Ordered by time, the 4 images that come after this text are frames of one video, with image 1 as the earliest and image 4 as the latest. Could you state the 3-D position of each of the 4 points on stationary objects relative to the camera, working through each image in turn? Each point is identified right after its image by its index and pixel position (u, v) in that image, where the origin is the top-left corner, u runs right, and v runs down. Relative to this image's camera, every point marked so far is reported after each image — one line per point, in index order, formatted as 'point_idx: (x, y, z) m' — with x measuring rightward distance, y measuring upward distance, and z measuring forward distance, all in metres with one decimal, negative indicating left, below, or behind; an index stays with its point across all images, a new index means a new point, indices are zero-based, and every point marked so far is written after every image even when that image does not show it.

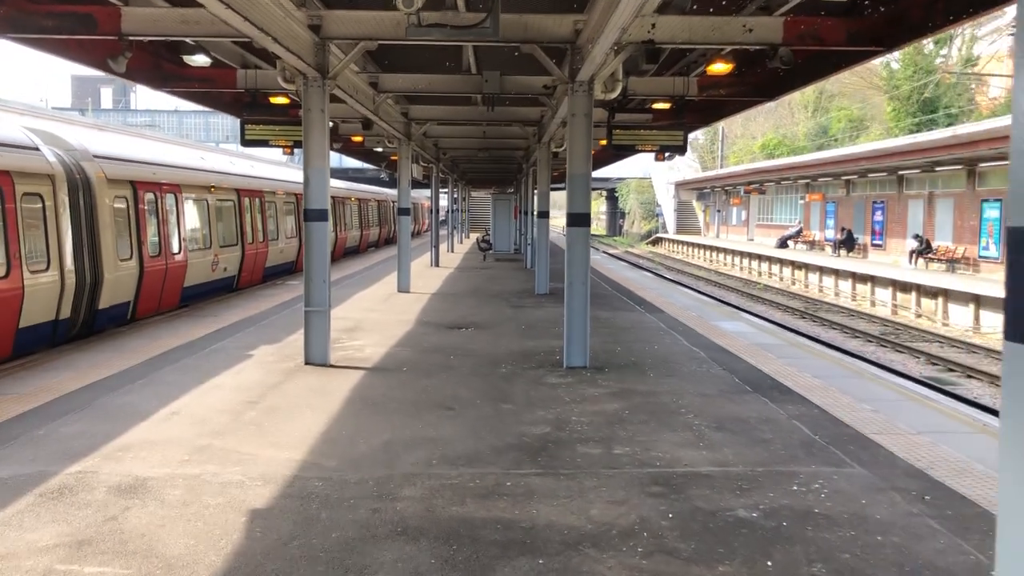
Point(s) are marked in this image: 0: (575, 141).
0: (+0.5, +1.3, +7.9) m
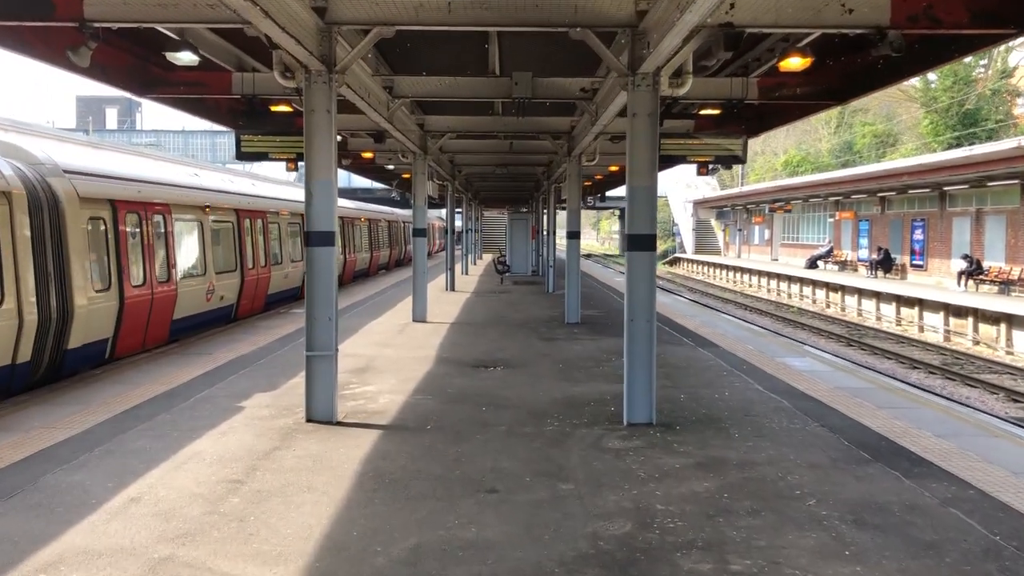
0: (+0.9, +1.0, +6.5) m
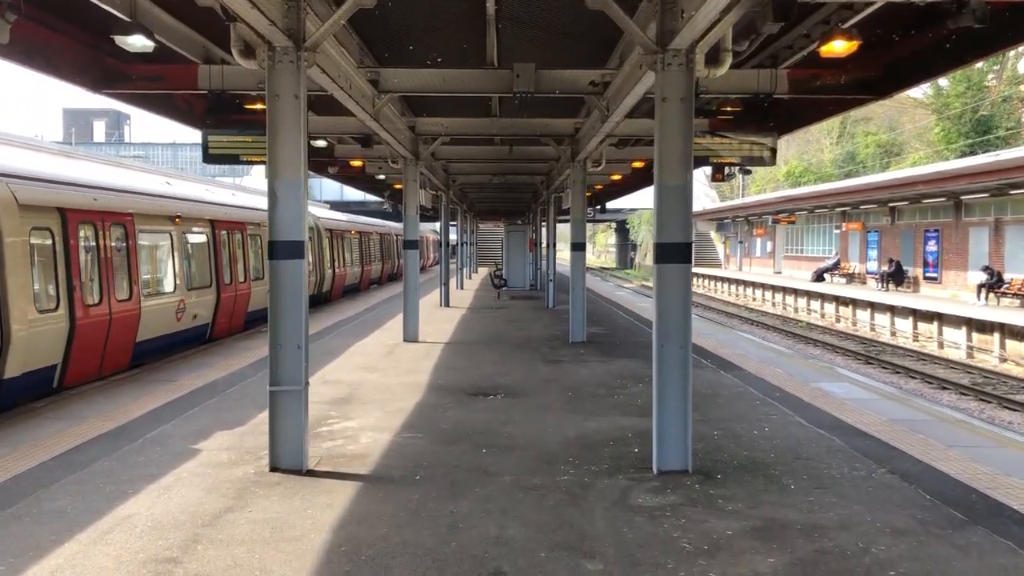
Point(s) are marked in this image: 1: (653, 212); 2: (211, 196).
0: (+0.9, +0.9, +5.4) m
1: (+0.8, +0.4, +5.4) m
2: (-4.4, +1.4, +13.5) m
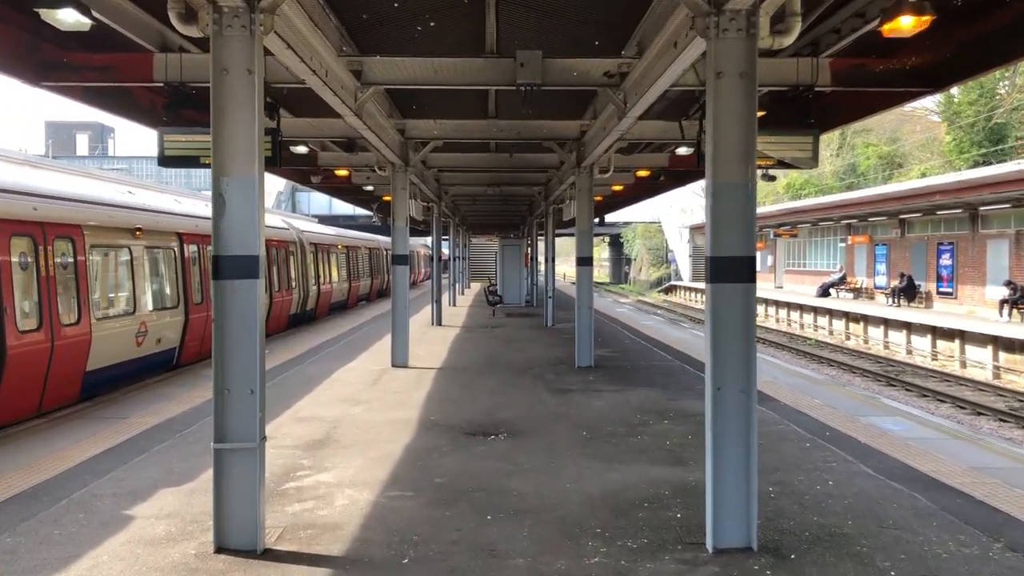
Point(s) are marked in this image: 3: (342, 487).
0: (+1.0, +0.8, +4.2) m
1: (+0.9, +0.3, +4.2) m
2: (-4.4, +1.1, +12.3) m
3: (-1.0, -1.2, +5.5) m
